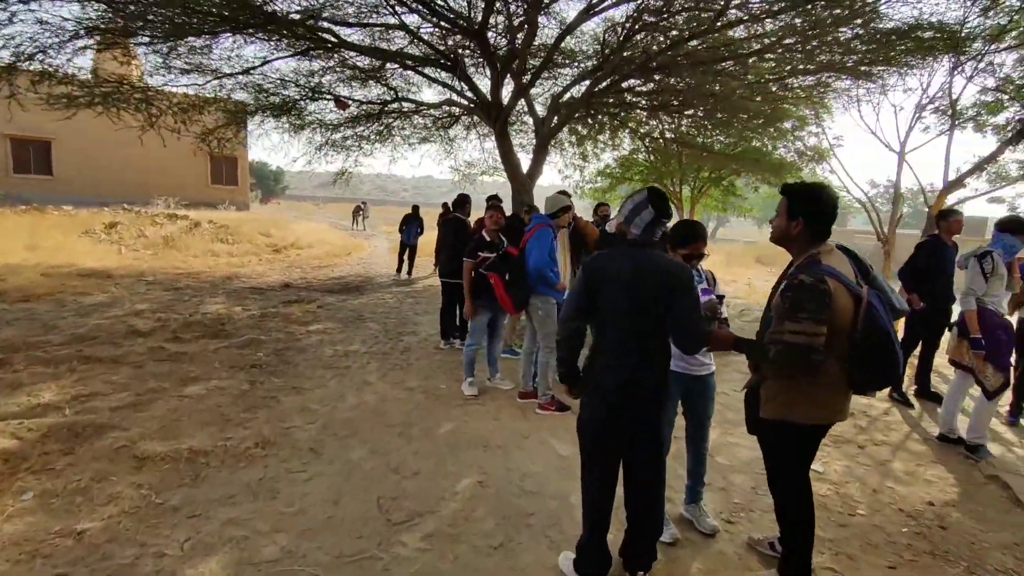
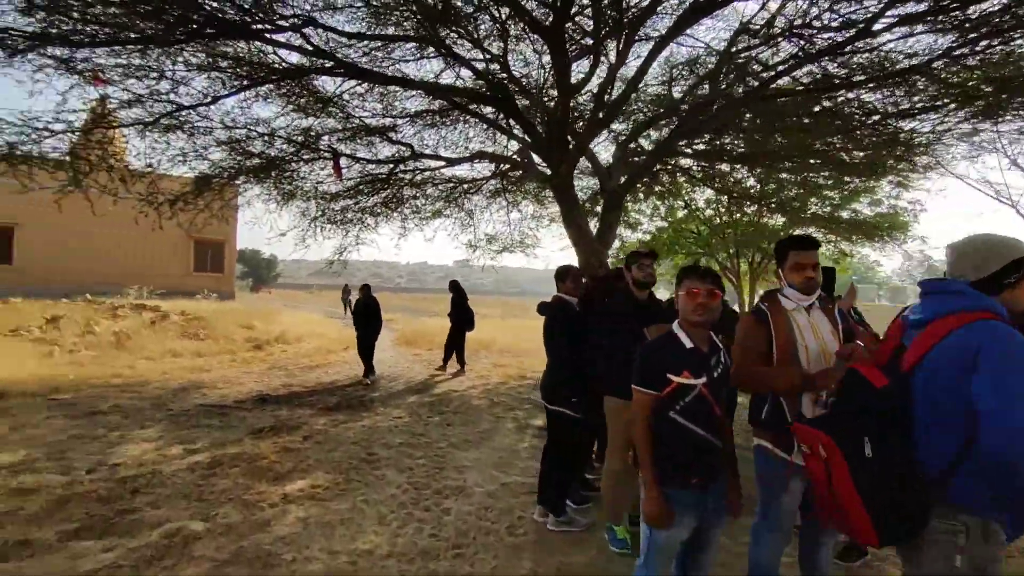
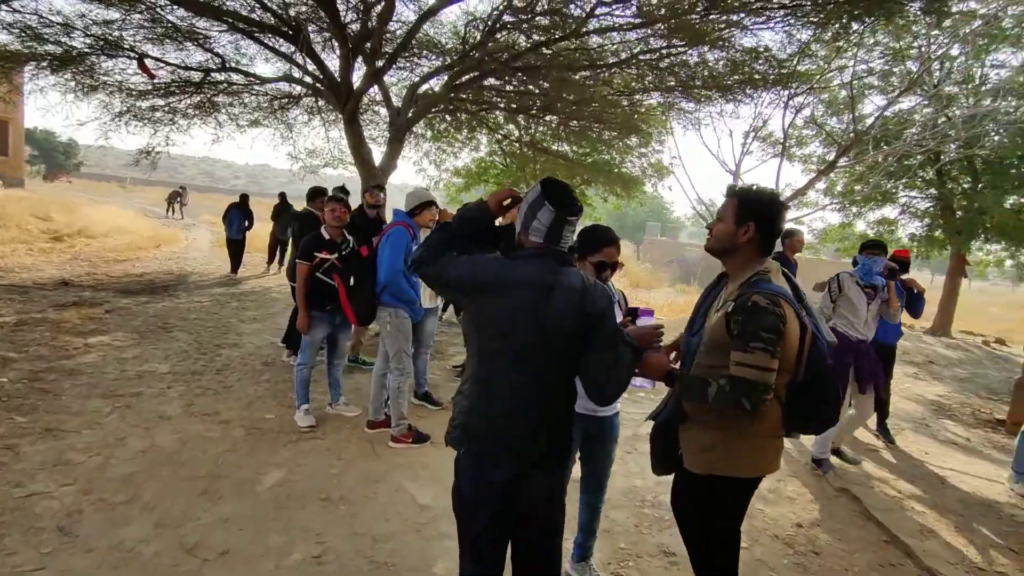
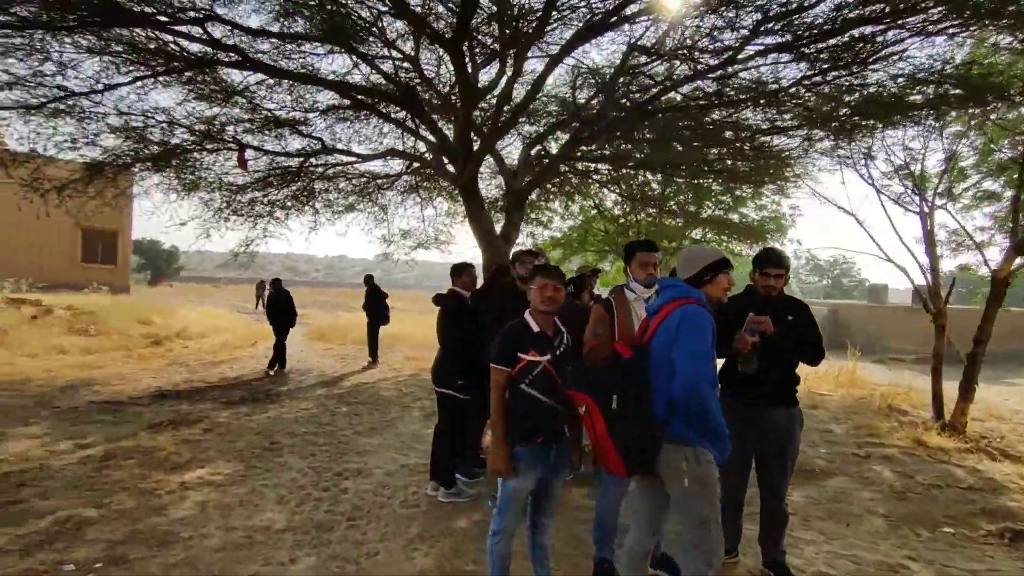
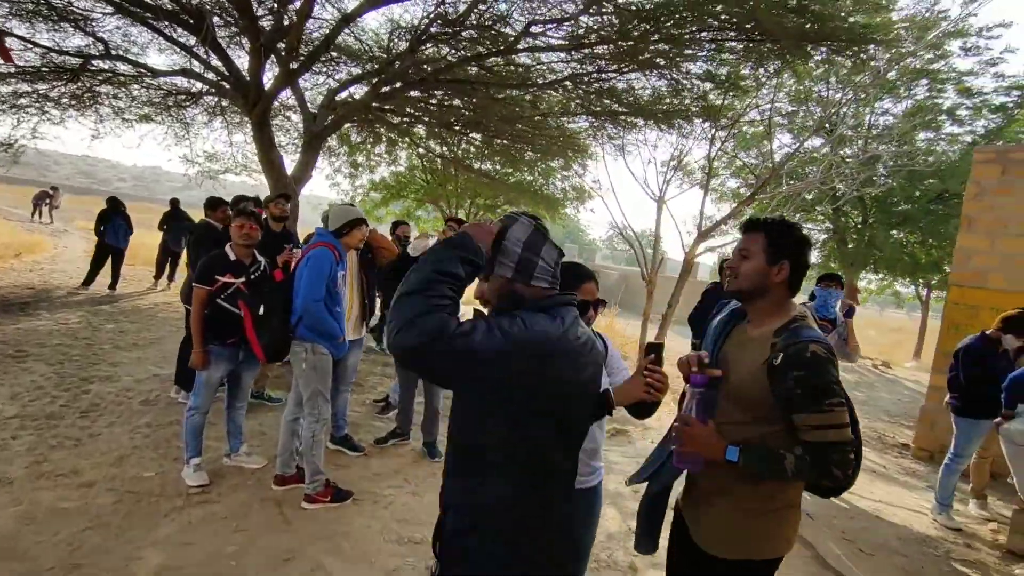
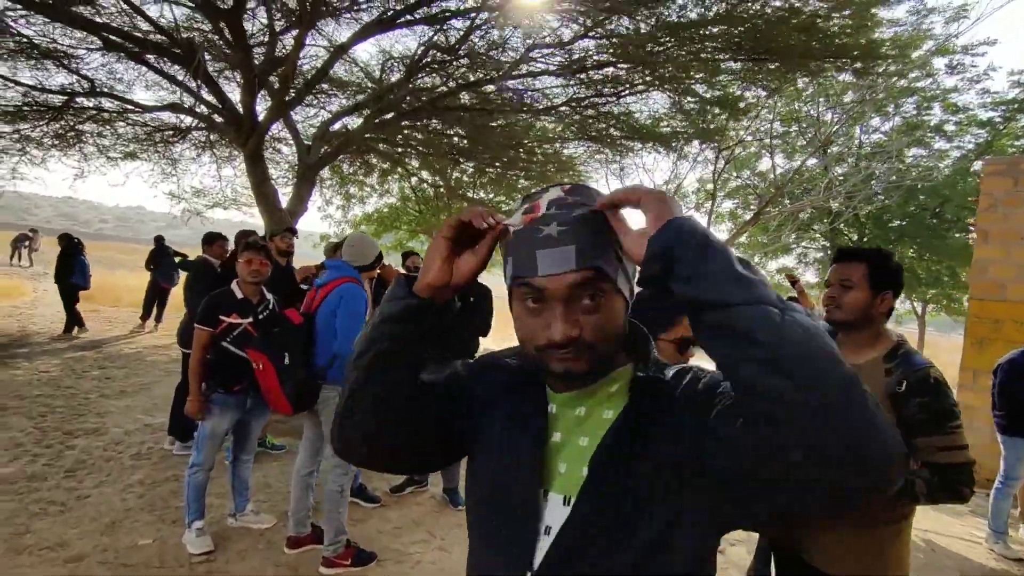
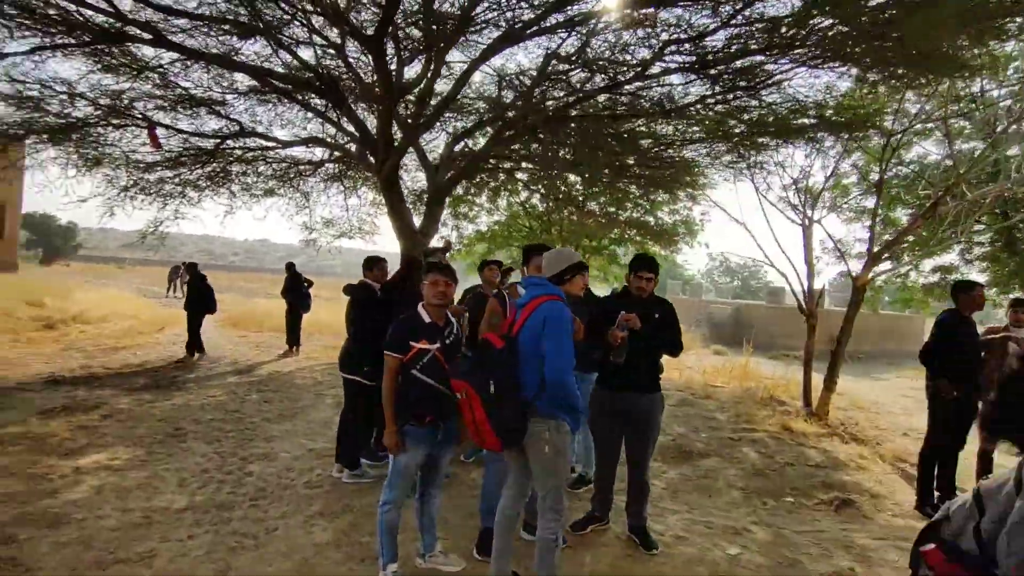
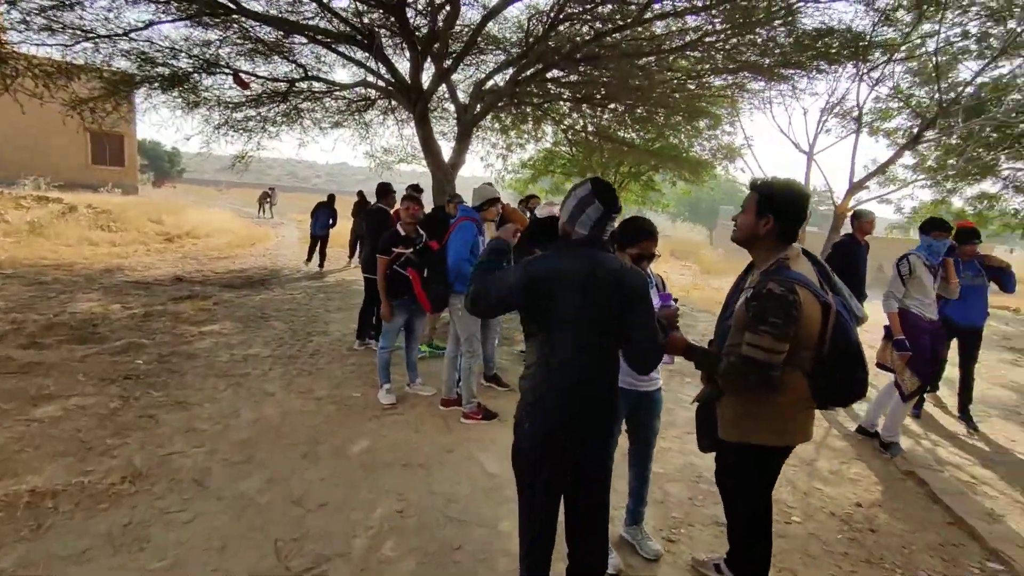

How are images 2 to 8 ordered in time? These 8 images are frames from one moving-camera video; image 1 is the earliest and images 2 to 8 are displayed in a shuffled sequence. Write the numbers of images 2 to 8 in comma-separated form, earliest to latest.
8, 3, 5, 6, 7, 4, 2
